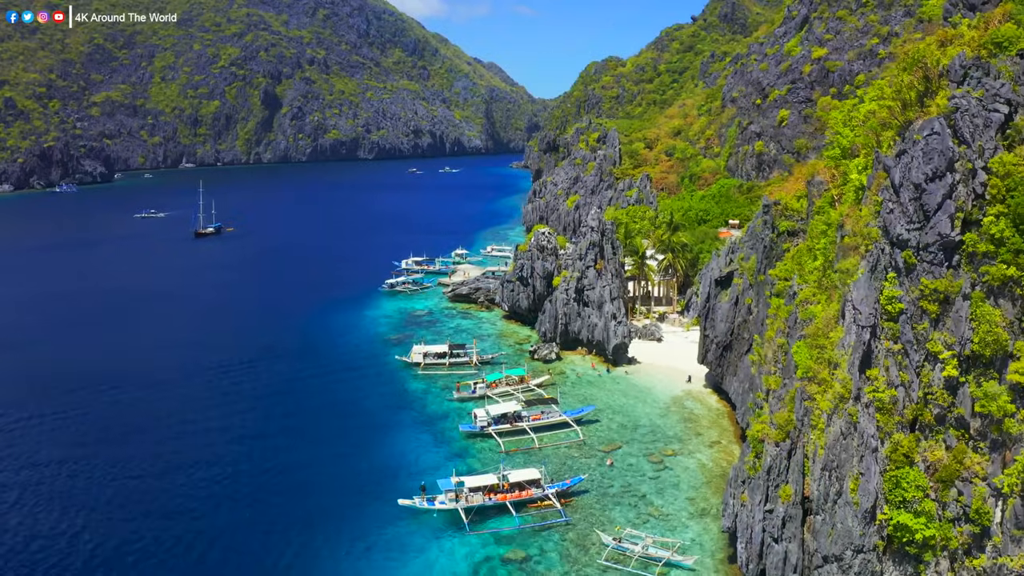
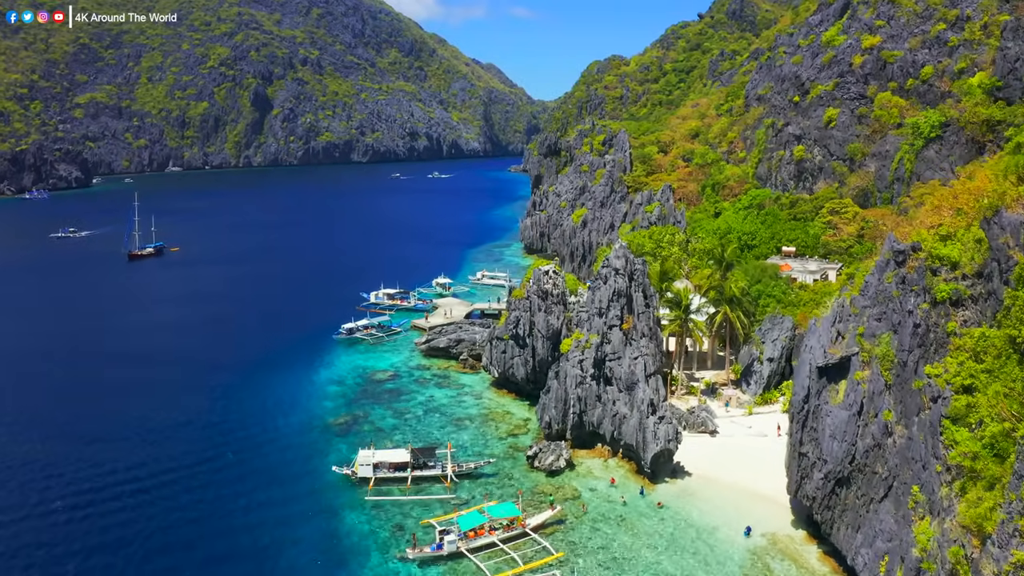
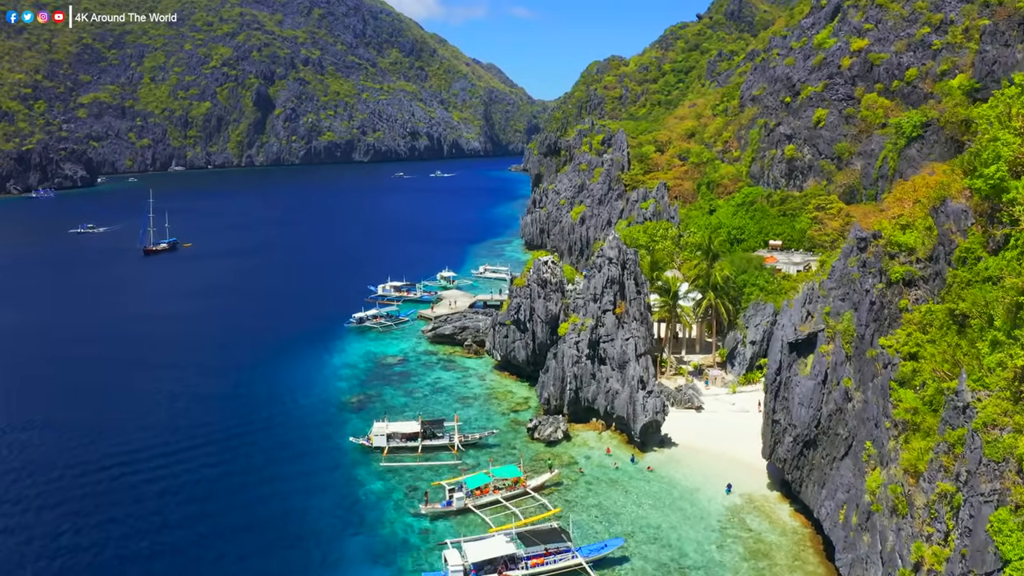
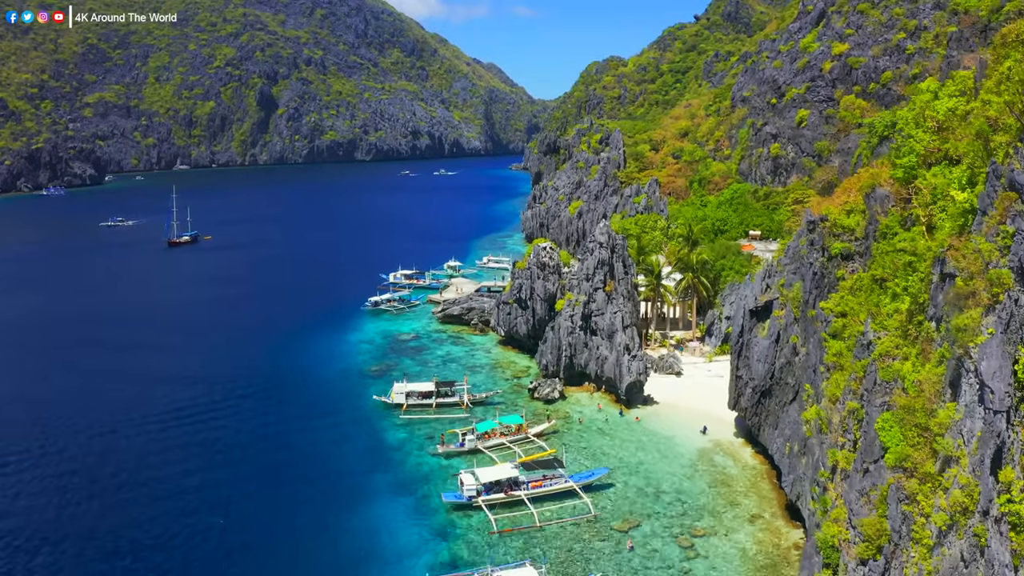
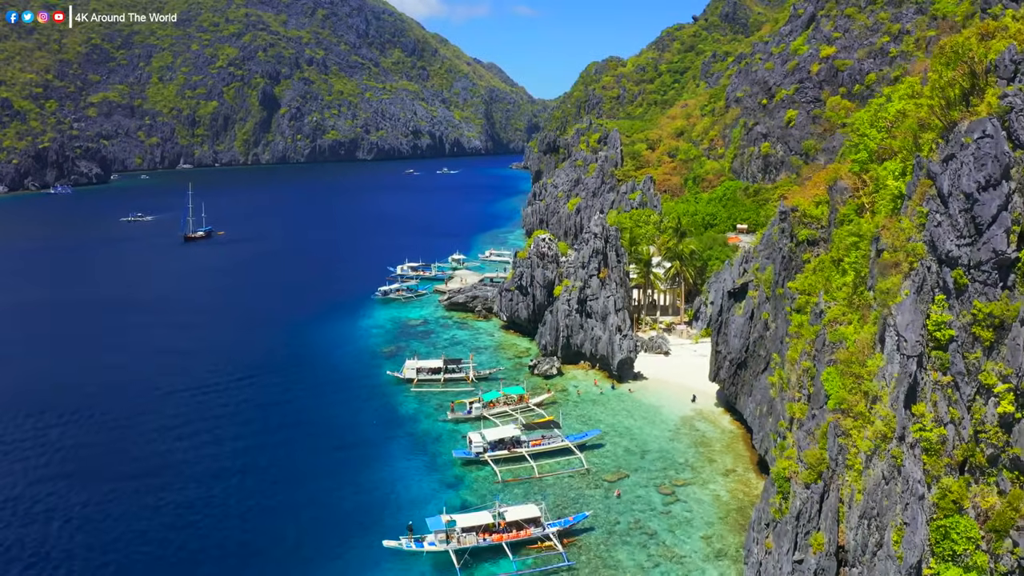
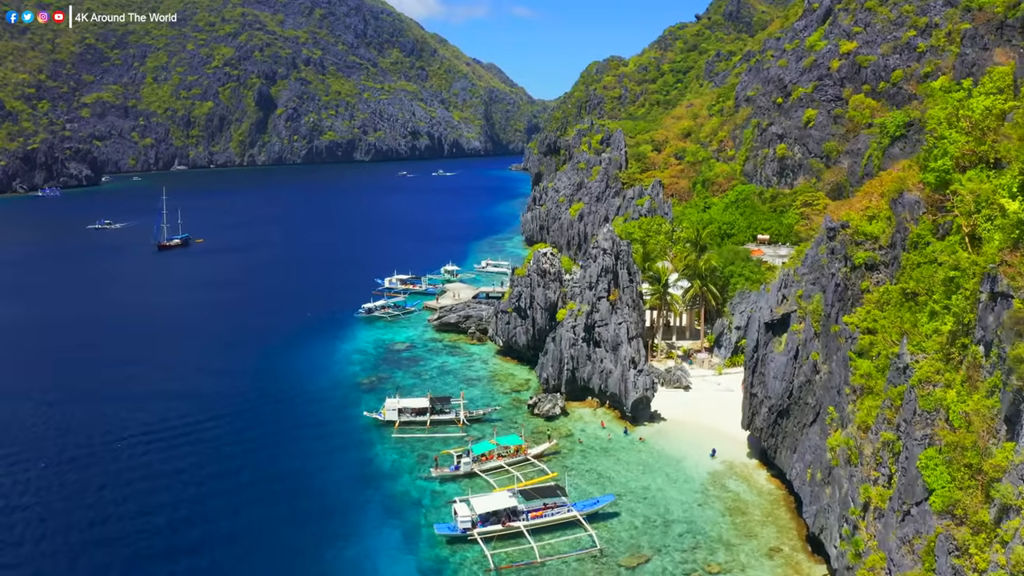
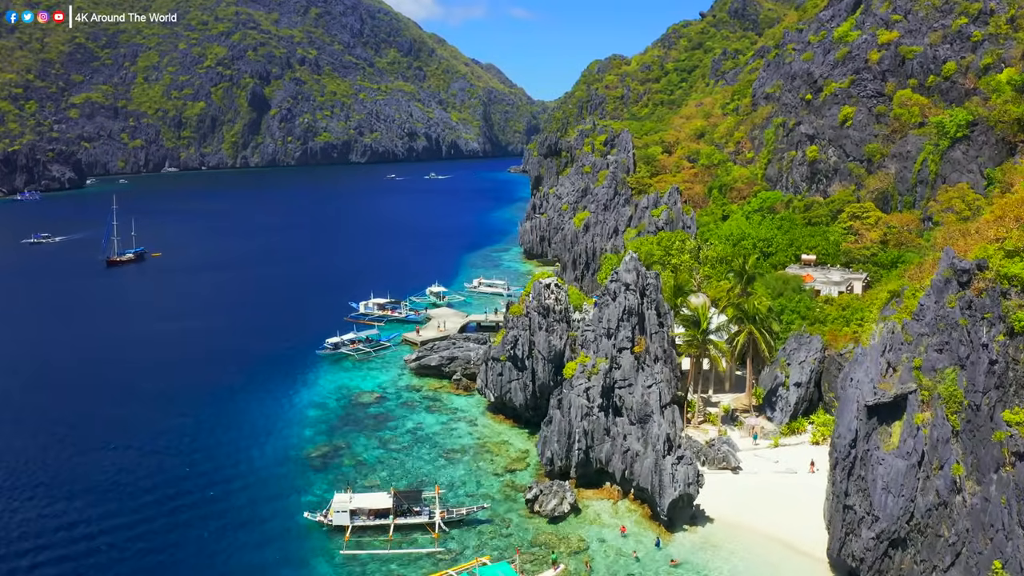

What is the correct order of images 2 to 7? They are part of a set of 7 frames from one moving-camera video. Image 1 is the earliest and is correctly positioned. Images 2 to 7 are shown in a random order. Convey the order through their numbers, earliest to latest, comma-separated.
5, 4, 6, 3, 2, 7
